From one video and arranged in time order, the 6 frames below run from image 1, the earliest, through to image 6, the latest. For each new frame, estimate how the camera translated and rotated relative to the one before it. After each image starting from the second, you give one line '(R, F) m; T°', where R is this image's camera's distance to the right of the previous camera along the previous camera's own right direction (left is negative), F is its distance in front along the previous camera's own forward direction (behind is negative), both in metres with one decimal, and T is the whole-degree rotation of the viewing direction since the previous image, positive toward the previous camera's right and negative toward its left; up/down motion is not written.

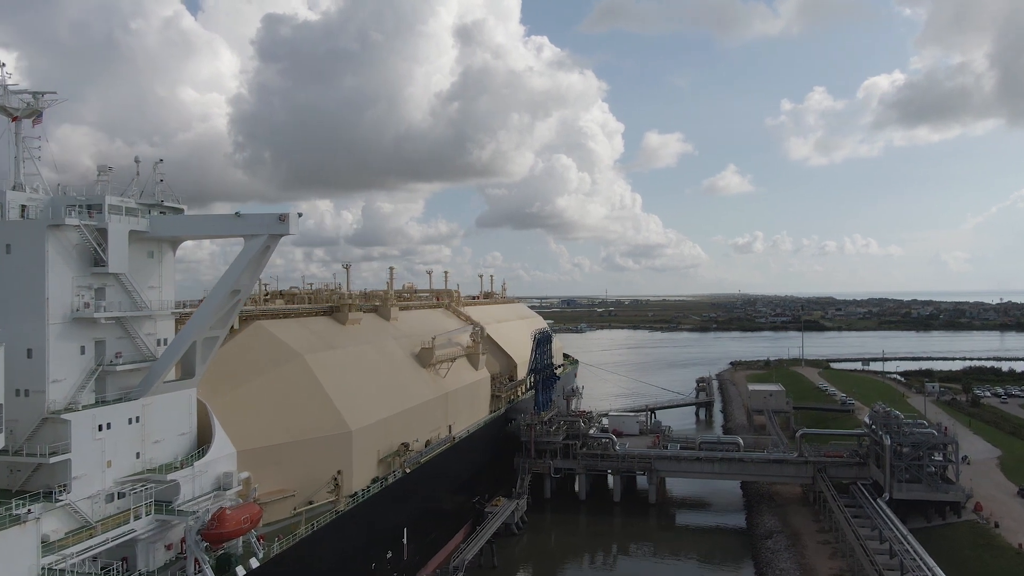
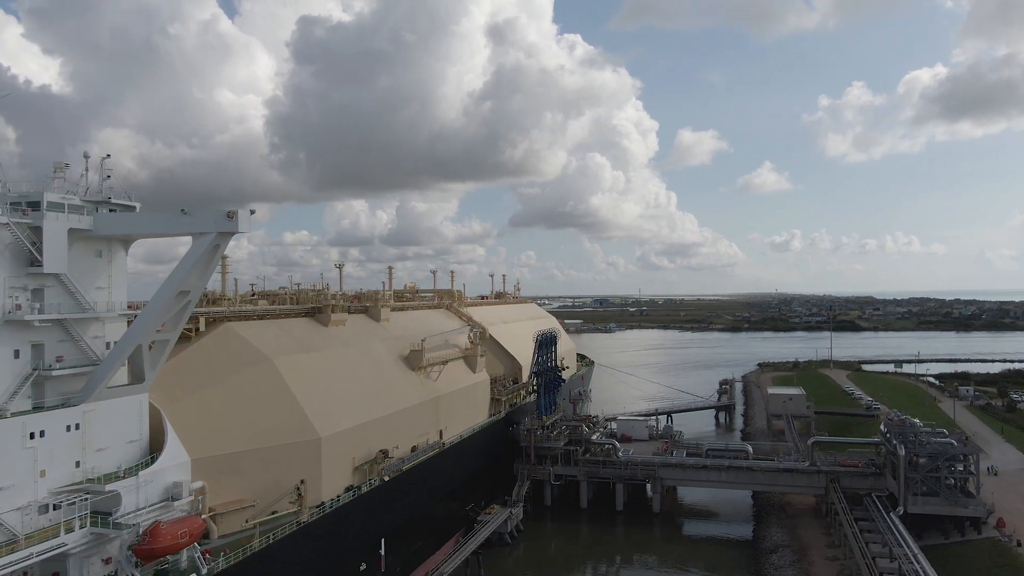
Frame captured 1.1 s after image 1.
(+1.4, +1.1) m; -3°
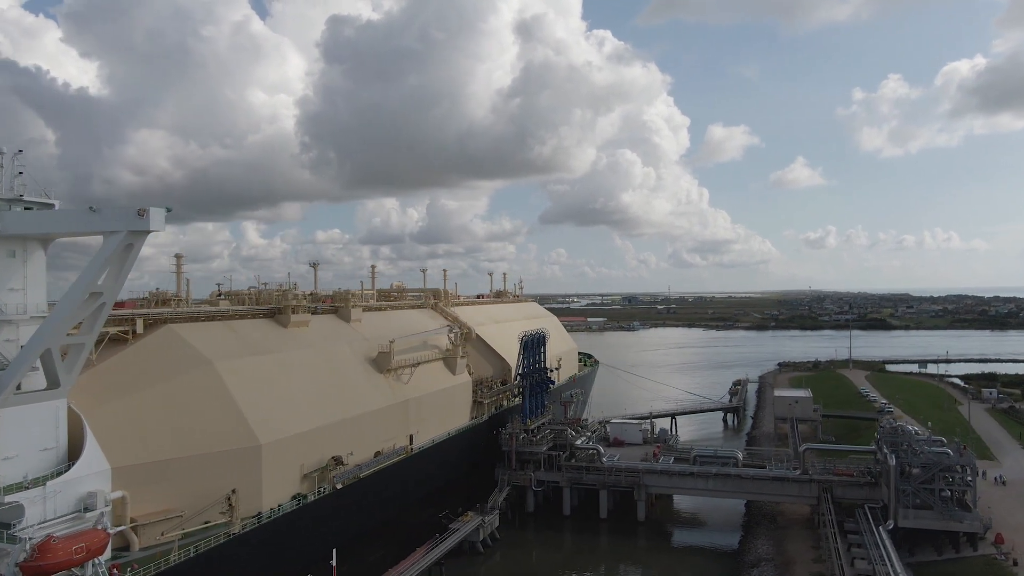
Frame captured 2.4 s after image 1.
(+1.9, +1.0) m; -2°
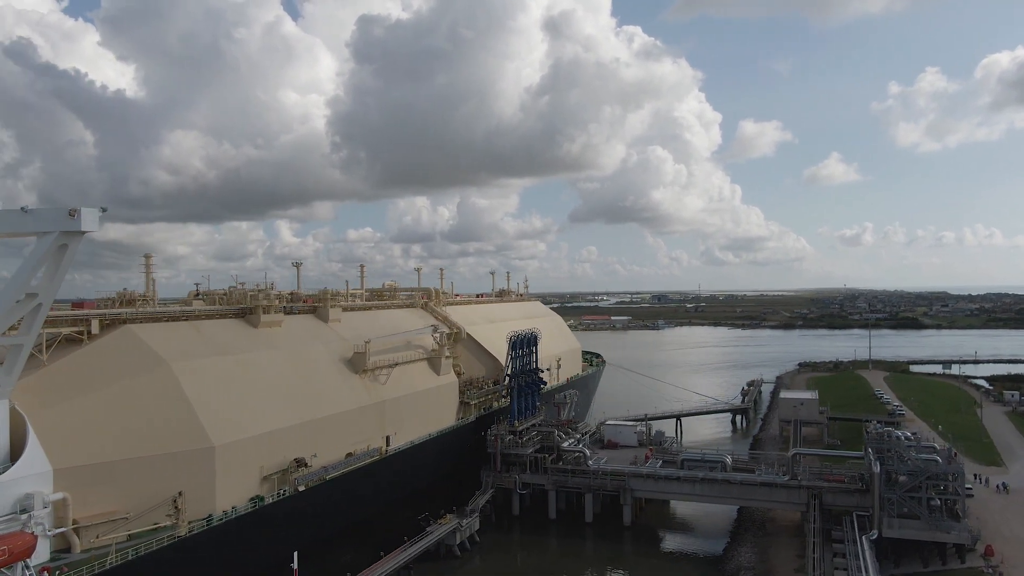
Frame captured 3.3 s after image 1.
(+1.7, +0.5) m; -2°
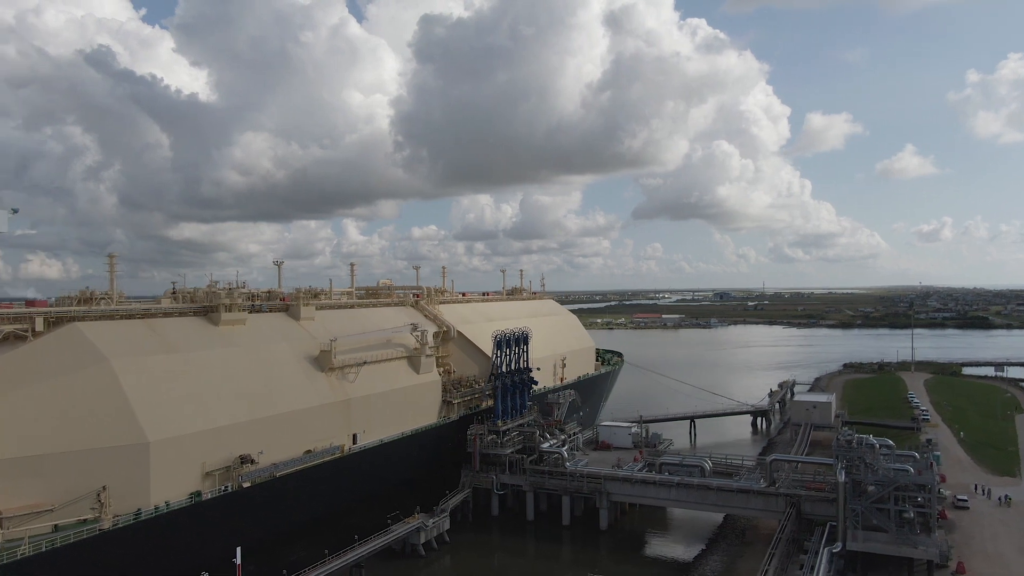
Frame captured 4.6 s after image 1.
(+3.1, +0.5) m; -5°
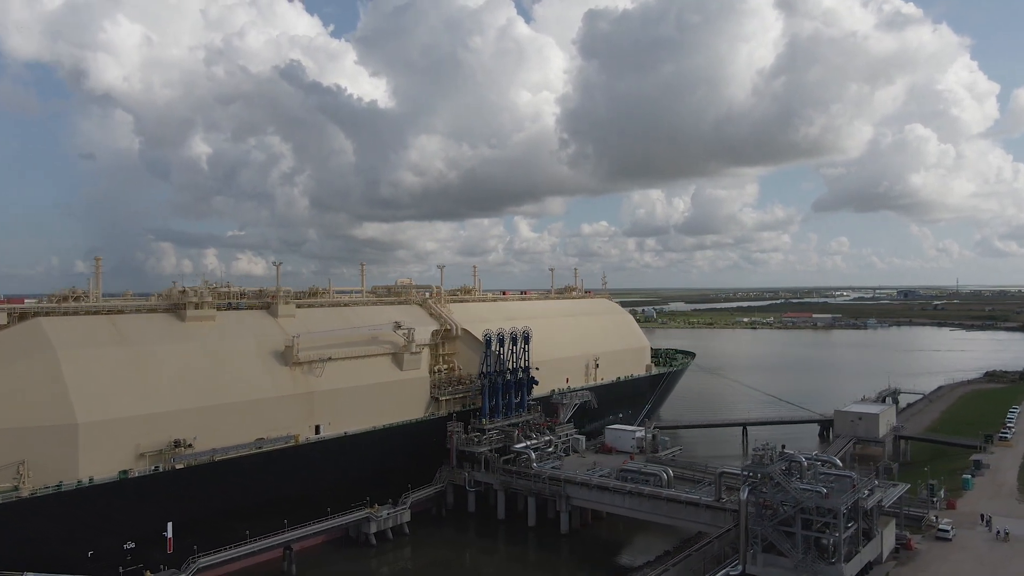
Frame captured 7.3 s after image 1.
(+7.2, +0.7) m; -13°
